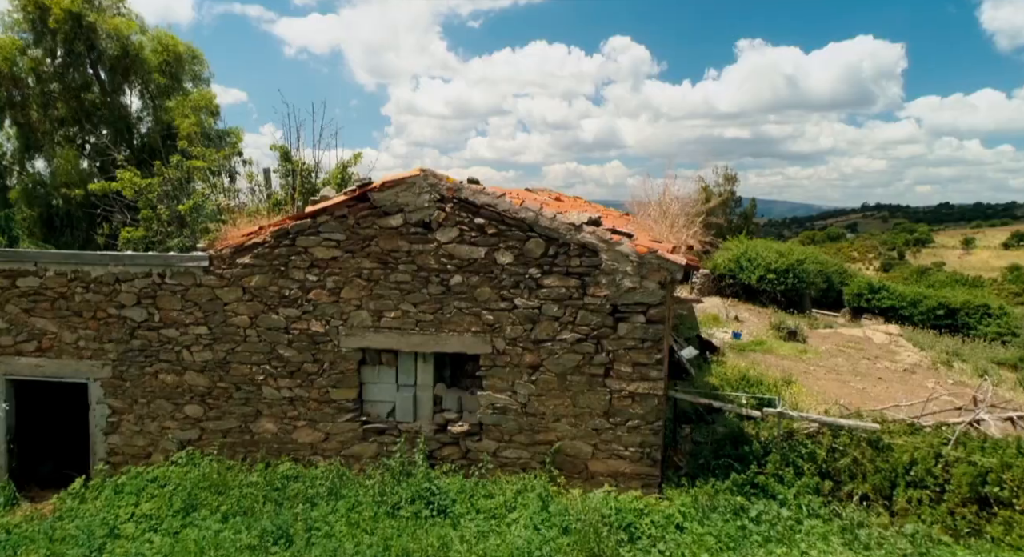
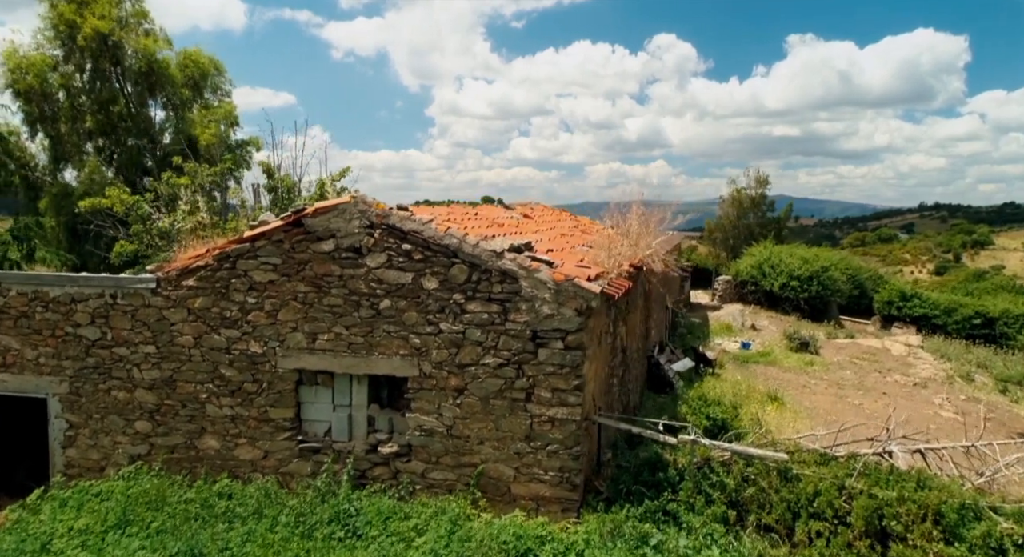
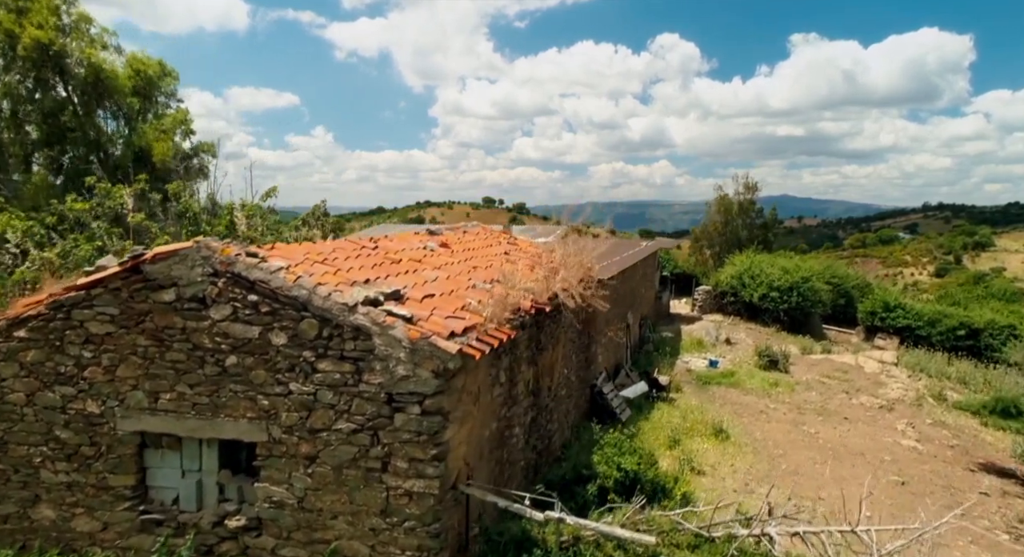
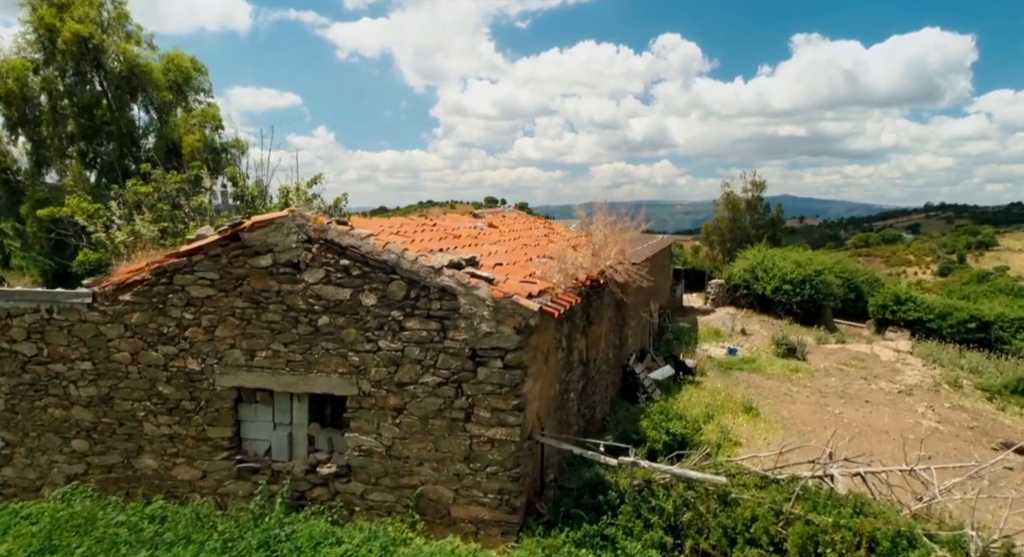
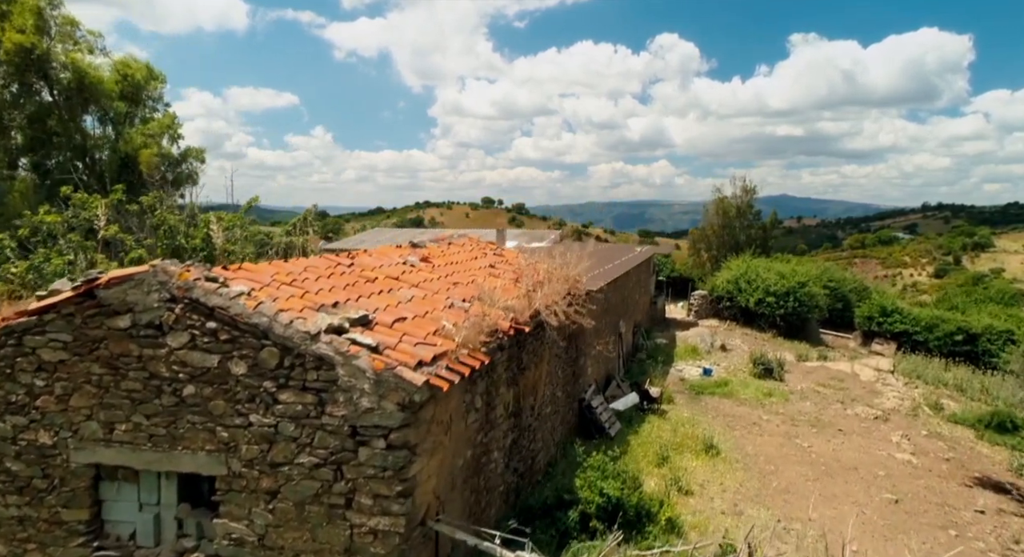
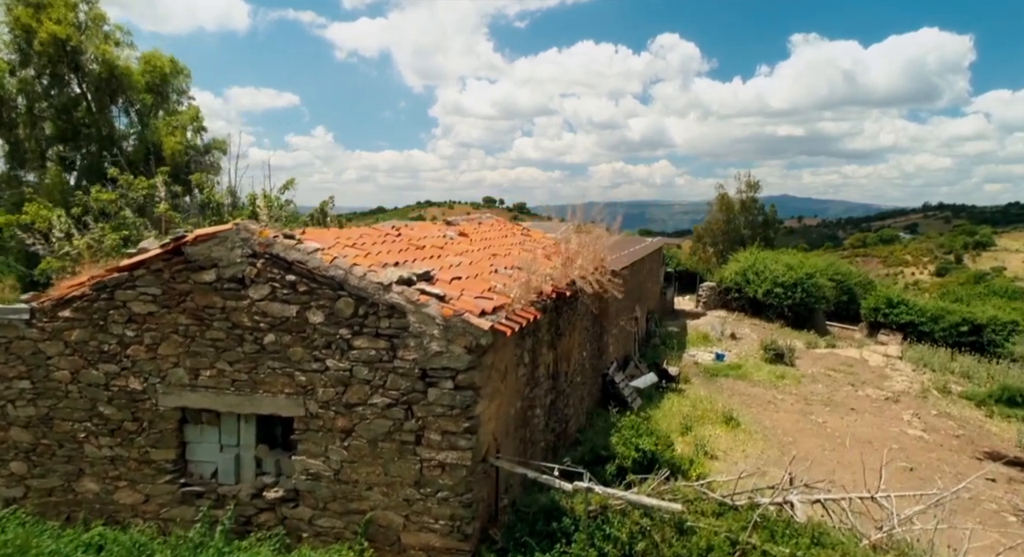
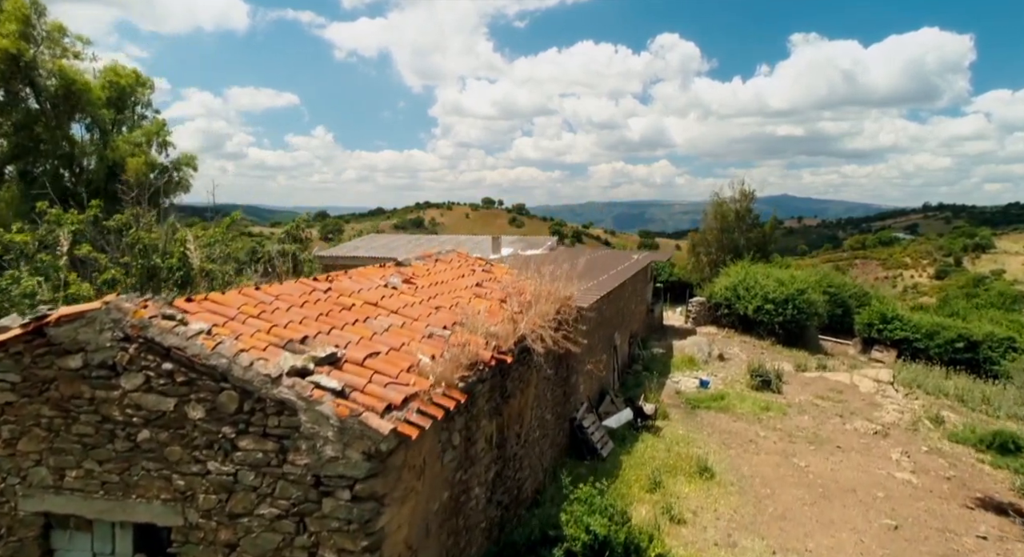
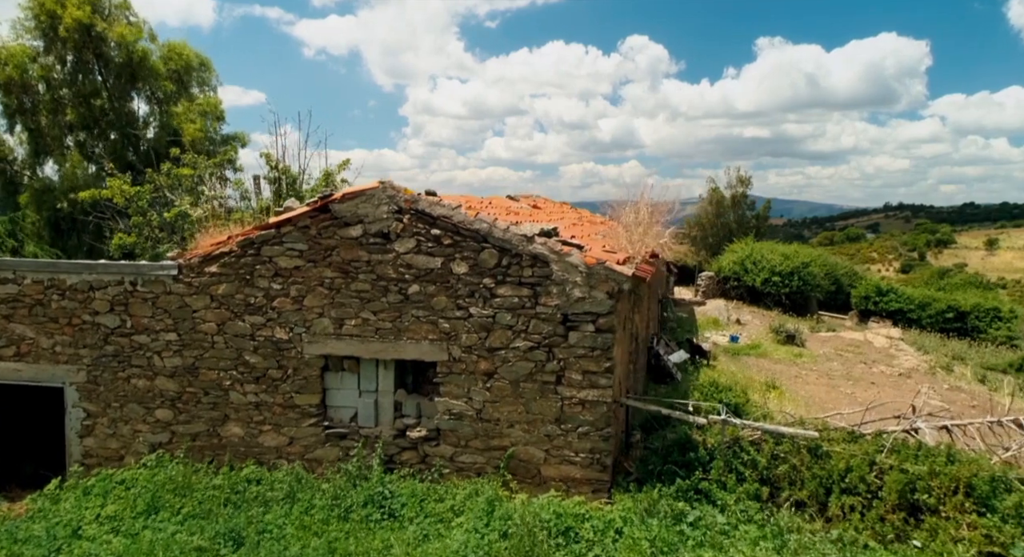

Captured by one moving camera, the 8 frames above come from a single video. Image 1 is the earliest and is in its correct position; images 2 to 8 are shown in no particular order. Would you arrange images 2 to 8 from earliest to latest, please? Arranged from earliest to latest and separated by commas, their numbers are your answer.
8, 2, 4, 6, 3, 5, 7
